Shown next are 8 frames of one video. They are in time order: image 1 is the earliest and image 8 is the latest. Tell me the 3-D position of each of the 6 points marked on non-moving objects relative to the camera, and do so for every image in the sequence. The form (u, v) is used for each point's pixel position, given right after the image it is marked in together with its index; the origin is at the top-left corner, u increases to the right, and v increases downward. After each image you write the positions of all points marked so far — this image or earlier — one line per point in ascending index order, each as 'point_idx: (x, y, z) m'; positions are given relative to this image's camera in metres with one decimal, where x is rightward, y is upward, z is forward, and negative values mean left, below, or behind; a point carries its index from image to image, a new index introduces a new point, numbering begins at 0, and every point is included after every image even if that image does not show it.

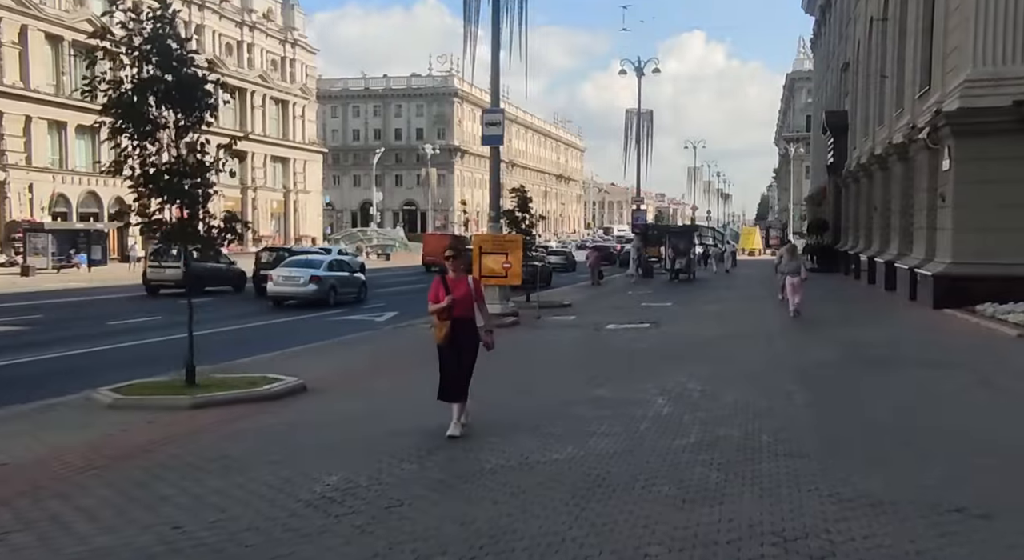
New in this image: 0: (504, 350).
0: (-0.2, -1.2, +18.5) m
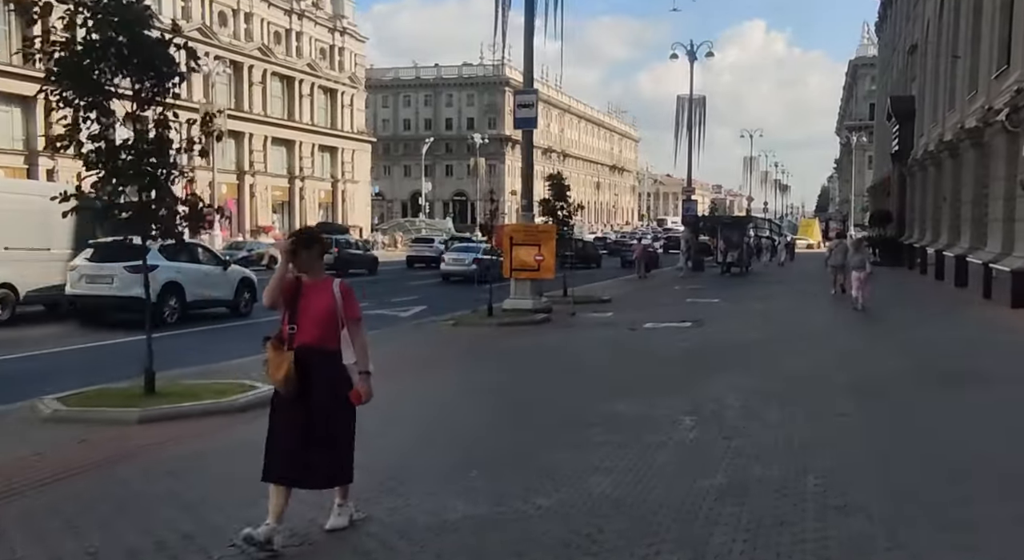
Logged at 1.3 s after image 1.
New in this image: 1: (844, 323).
0: (+0.2, -1.1, +16.7) m
1: (+5.9, -0.8, +20.1) m
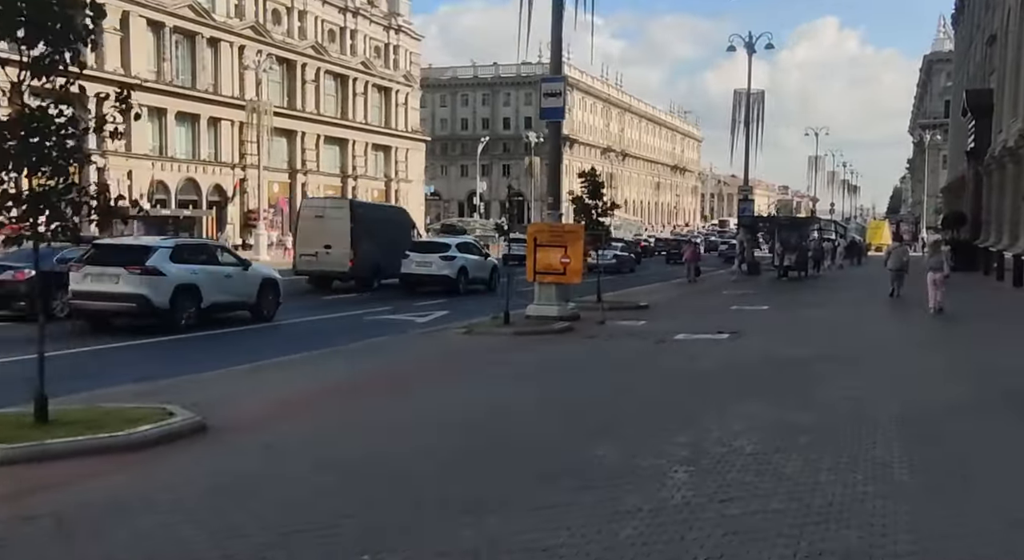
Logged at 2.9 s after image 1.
0: (+0.2, -1.1, +14.6) m
1: (+6.1, -0.9, +17.6) m
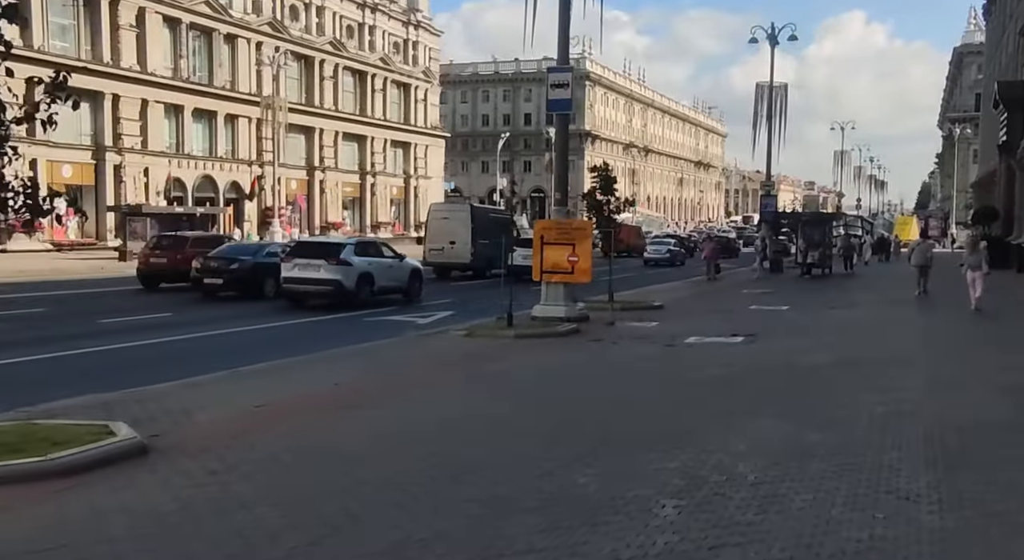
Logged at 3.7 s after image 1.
0: (+0.2, -1.1, +13.5) m
1: (+6.1, -0.9, +16.4) m
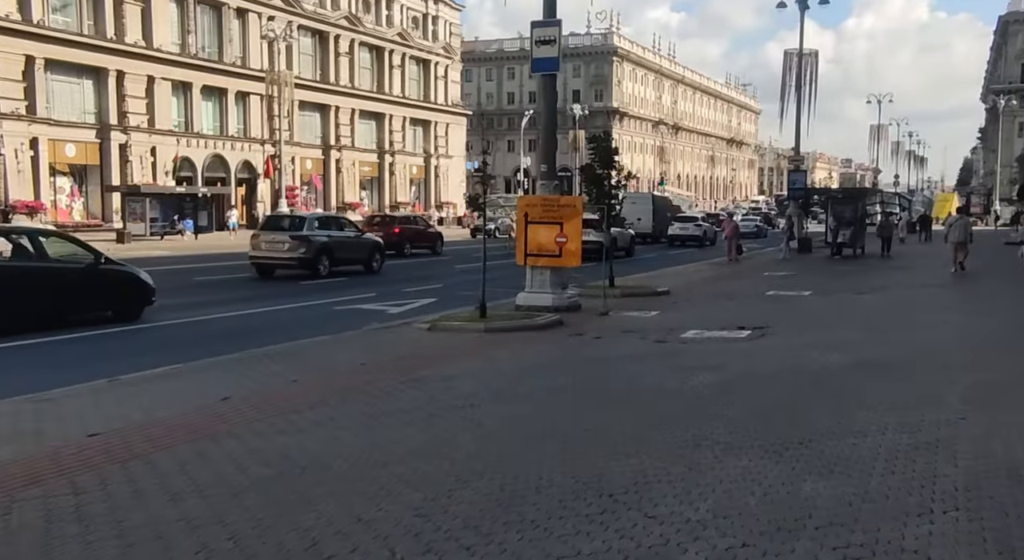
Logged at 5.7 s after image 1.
0: (-0.4, -1.0, +11.1) m
1: (+5.7, -0.6, +13.8) m
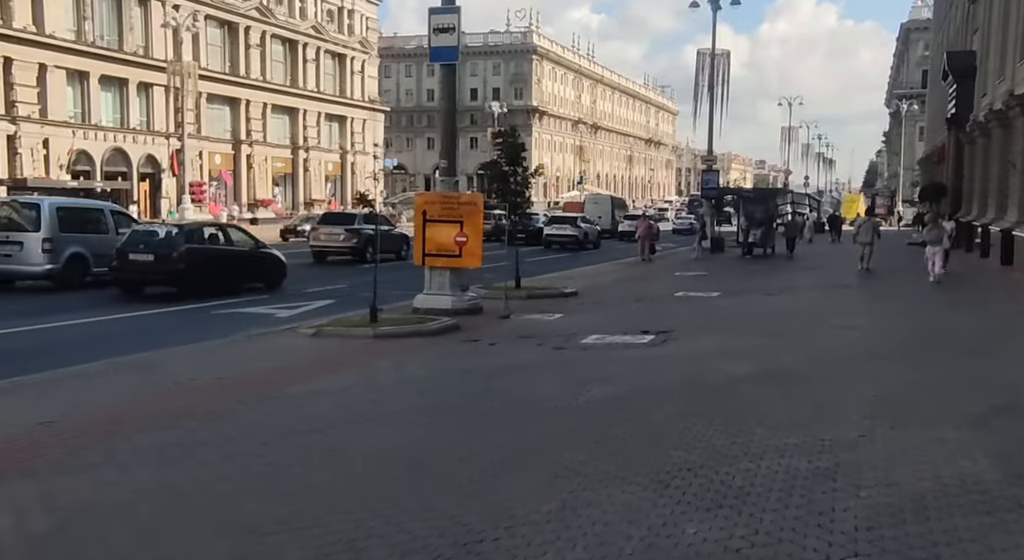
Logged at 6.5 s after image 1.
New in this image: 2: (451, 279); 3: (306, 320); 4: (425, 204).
0: (-1.5, -1.0, +10.2) m
1: (+4.4, -0.7, +13.3) m
2: (-0.9, 0.0, +17.1) m
3: (-2.8, -0.6, +15.4) m
4: (-1.3, +1.1, +16.8) m
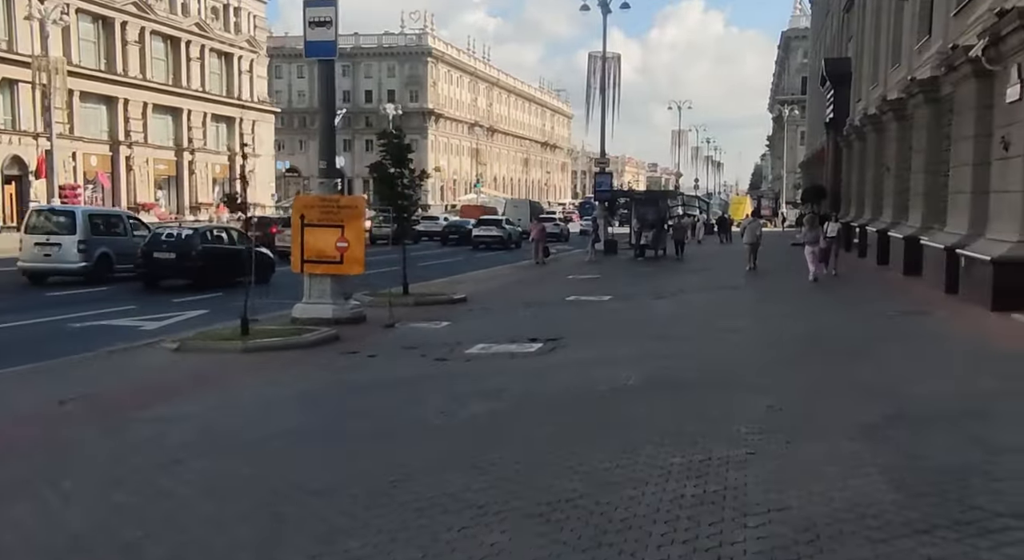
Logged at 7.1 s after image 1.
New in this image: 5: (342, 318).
0: (-2.5, -1.1, +9.4) m
1: (+3.1, -0.7, +13.0) m
2: (-2.6, -0.1, +16.3) m
3: (-4.3, -0.7, +14.4) m
4: (-3.0, +1.0, +16.0) m
5: (-2.4, -0.5, +16.0) m
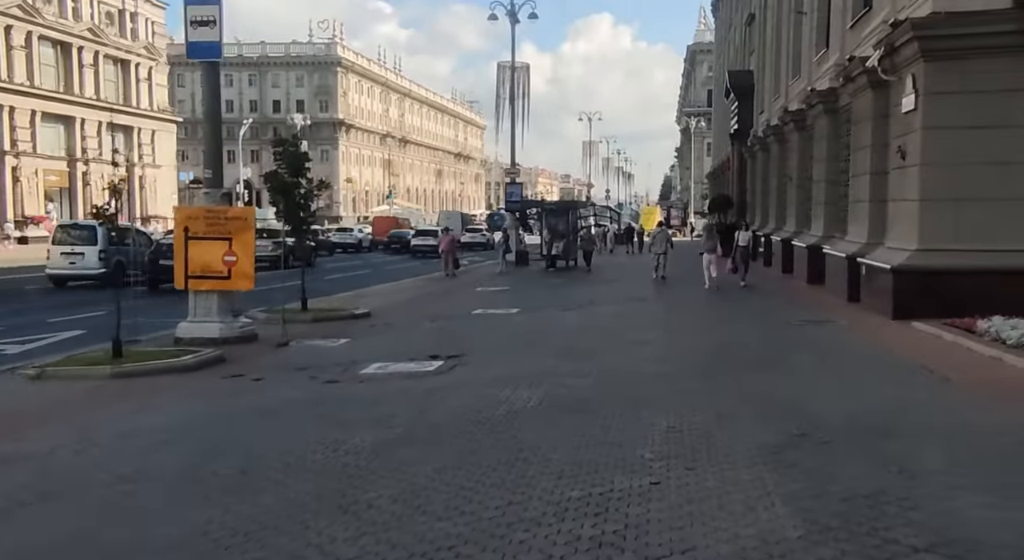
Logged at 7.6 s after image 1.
0: (-3.4, -1.3, +8.4) m
1: (+1.9, -0.9, +12.5) m
2: (-4.0, -0.3, +15.3) m
3: (-5.5, -0.9, +13.3) m
4: (-4.3, +0.8, +15.0) m
5: (-3.8, -0.8, +15.1) m
